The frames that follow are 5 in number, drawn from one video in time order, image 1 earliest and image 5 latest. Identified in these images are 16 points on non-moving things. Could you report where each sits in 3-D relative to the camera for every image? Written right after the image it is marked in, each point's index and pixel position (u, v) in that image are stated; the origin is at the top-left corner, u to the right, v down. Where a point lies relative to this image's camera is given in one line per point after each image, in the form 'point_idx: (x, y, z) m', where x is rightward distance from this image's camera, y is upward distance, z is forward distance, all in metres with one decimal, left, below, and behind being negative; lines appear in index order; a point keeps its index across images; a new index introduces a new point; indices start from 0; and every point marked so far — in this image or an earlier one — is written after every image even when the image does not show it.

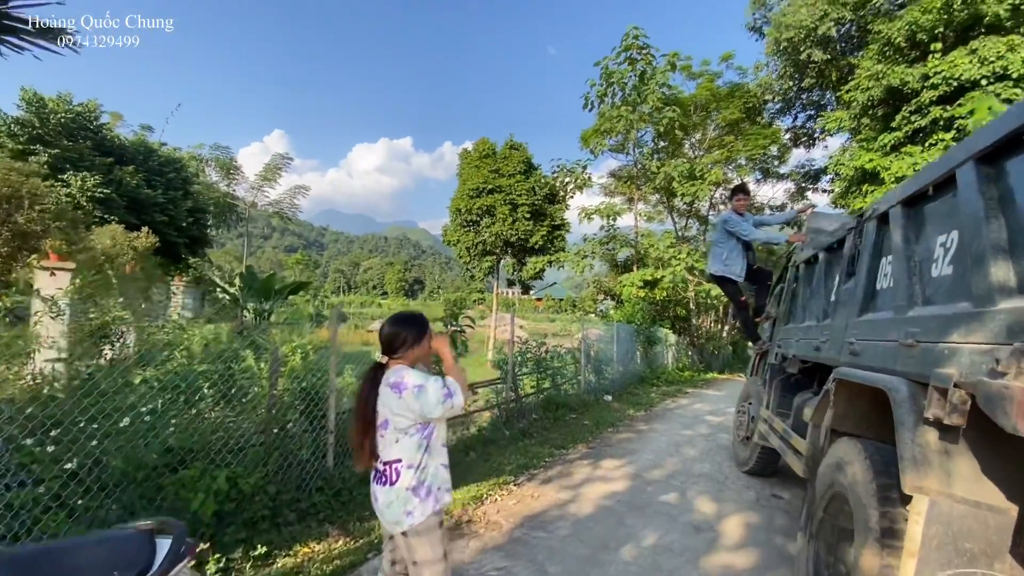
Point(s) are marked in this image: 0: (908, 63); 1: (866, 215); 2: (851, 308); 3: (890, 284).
0: (+10.0, +5.7, +12.3) m
1: (+2.1, +0.4, +2.8) m
2: (+1.9, -0.1, +2.8) m
3: (+1.9, 0.0, +2.4) m
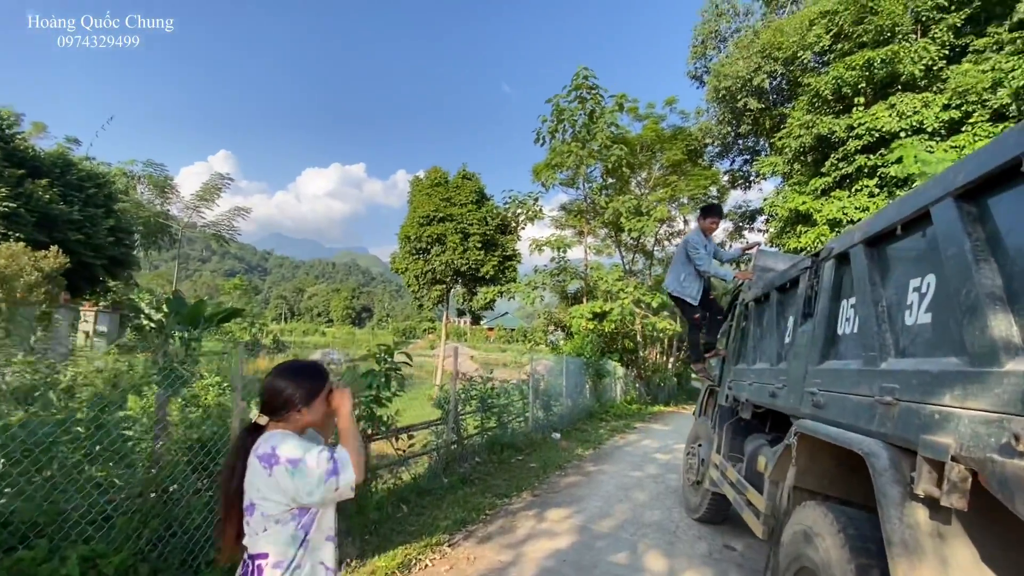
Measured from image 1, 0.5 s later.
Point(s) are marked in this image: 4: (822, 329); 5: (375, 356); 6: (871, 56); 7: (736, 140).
0: (+8.7, +4.7, +13.2) m
1: (+1.7, +0.2, +2.7) m
2: (+1.6, -0.3, +2.6) m
3: (+1.5, -0.2, +2.2) m
4: (+1.6, -0.2, +2.5) m
5: (-1.4, -0.7, +4.9) m
6: (+9.1, +5.8, +12.3) m
7: (+8.7, +5.7, +18.9) m
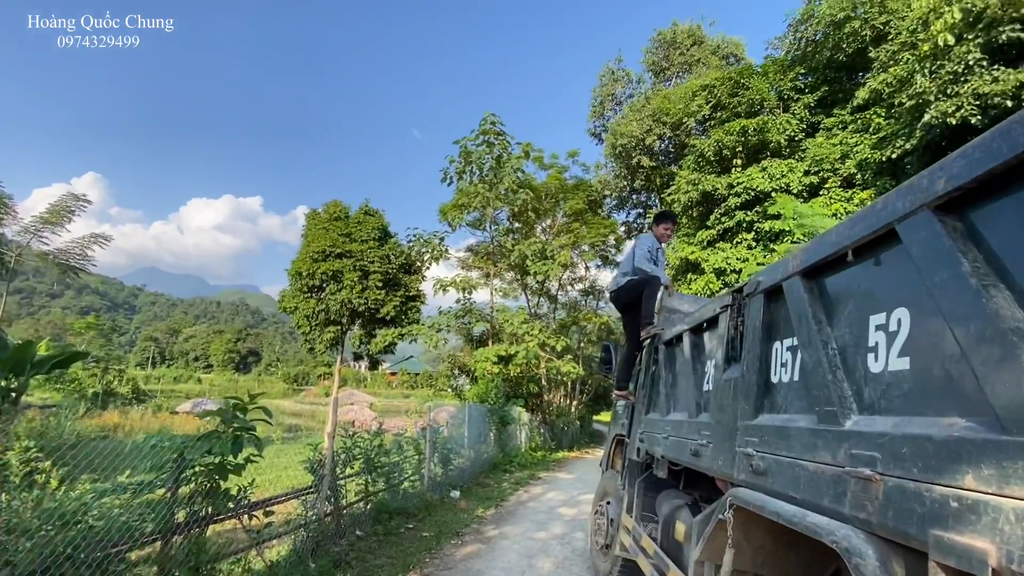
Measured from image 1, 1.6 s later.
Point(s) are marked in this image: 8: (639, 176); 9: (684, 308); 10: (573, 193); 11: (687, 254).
0: (+6.1, +3.4, +14.4) m
1: (+1.1, 0.0, +2.4) m
2: (+1.0, -0.5, +2.2) m
3: (+1.1, -0.3, +1.8) m
4: (+1.1, -0.4, +2.1) m
5: (-2.3, -1.0, +3.9) m
6: (+6.6, +4.6, +13.7) m
7: (+4.9, +3.9, +20.1) m
8: (+5.0, +4.4, +19.1) m
9: (+1.4, -0.1, +3.9) m
10: (+2.1, +3.2, +16.3) m
11: (+5.2, +1.0, +14.3) m
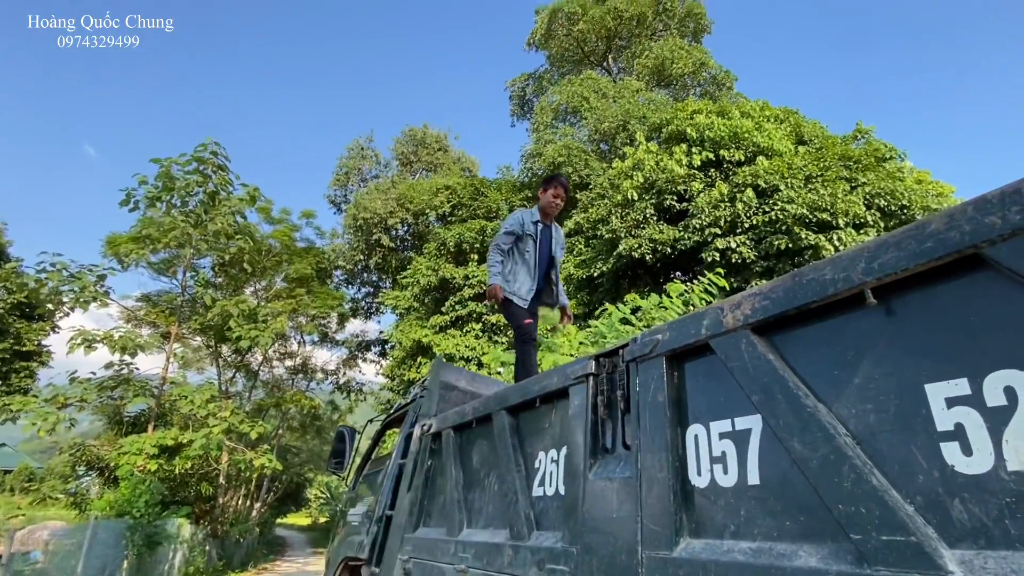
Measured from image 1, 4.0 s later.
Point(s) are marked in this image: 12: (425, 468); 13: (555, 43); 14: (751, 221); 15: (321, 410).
0: (-1.7, +0.8, +15.0) m
1: (+0.4, -0.2, +1.8) m
2: (+0.4, -0.7, +1.5) m
3: (+0.6, -0.5, +1.2) m
4: (+0.4, -0.6, +1.4) m
5: (-3.4, -0.8, +1.0) m
6: (-0.9, +1.9, +14.9) m
7: (-5.8, +0.7, +19.2) m
8: (-5.1, +1.3, +18.6) m
9: (-0.2, -0.6, +3.2) m
10: (-6.1, +1.1, +14.4) m
11: (-2.6, -1.4, +13.9) m
12: (-0.5, -1.1, +3.1) m
13: (+1.7, +9.4, +18.7) m
14: (+4.9, +1.4, +9.9) m
15: (-6.0, -3.8, +15.3) m
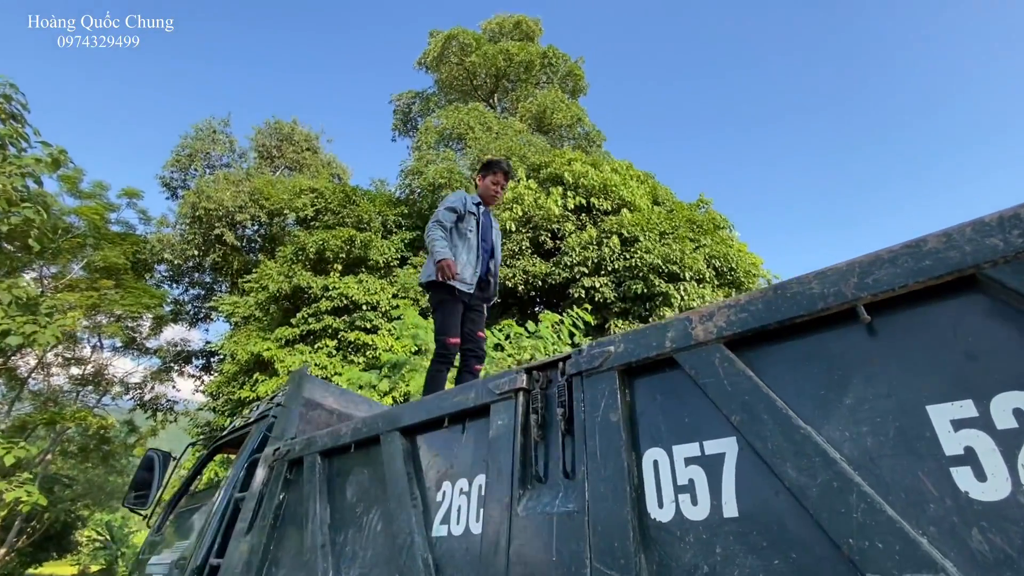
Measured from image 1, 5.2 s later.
0: (-5.6, +0.4, +13.7) m
1: (+0.2, -0.2, +1.5) m
2: (+0.2, -0.7, +1.2) m
3: (+0.5, -0.5, +1.1) m
4: (+0.3, -0.6, +1.2) m
5: (-3.3, -0.3, -0.3) m
6: (-4.6, +1.5, +13.9) m
7: (-10.6, +0.7, +16.6) m
8: (-9.8, +1.3, +16.2) m
9: (-0.9, -0.6, +2.7) m
10: (-9.6, +1.3, +11.9) m
11: (-6.3, -1.6, +12.3) m
12: (-1.2, -1.1, +2.5) m
13: (-2.6, +8.5, +18.8) m
14: (+2.2, +0.5, +10.7) m
15: (-10.2, -3.6, +12.4) m
